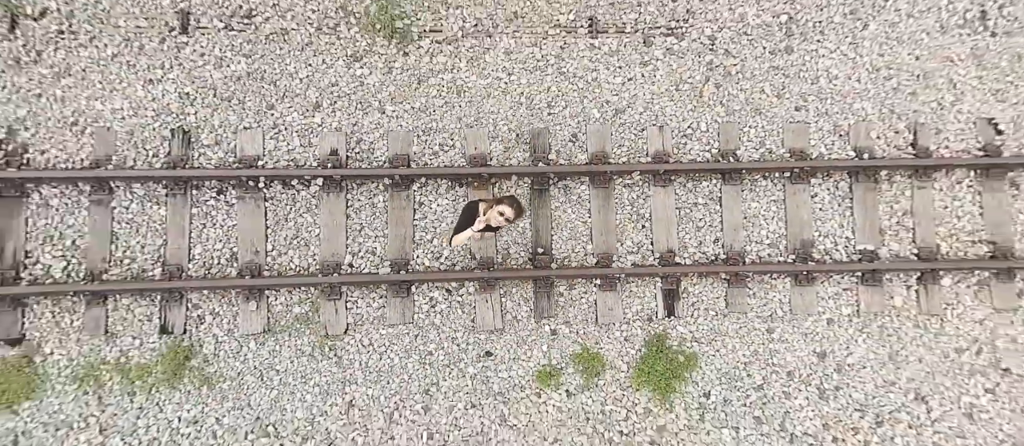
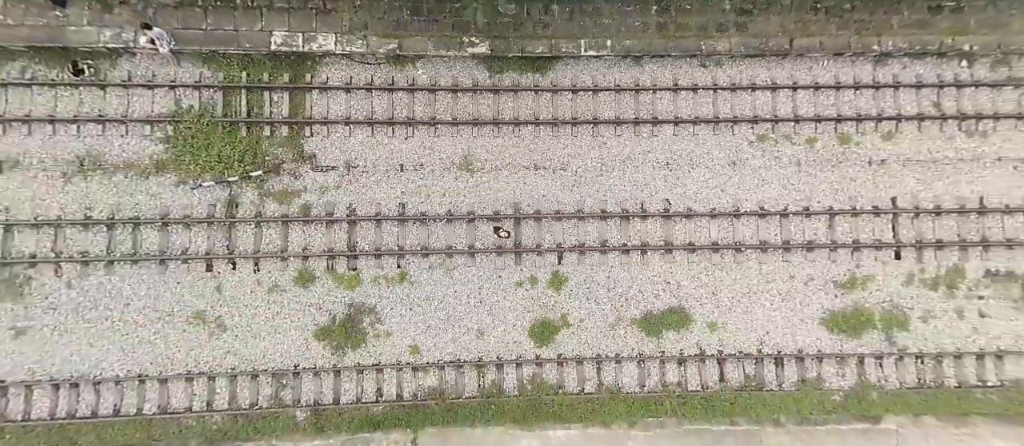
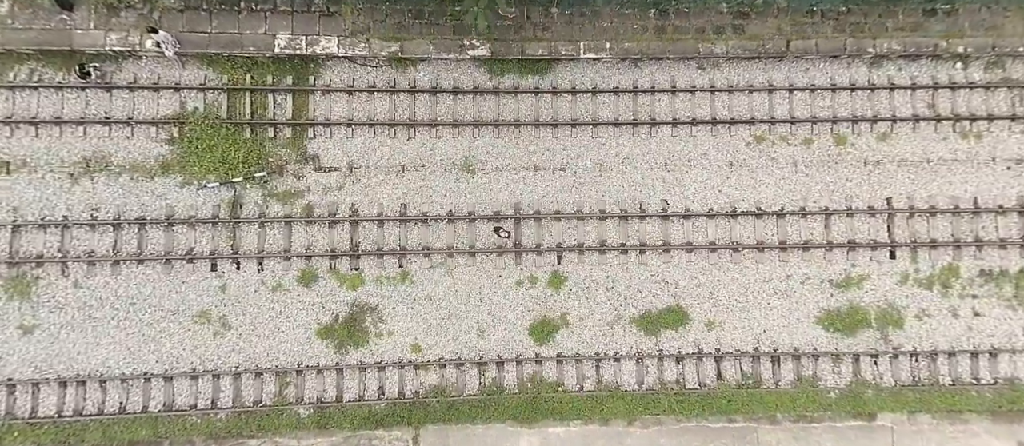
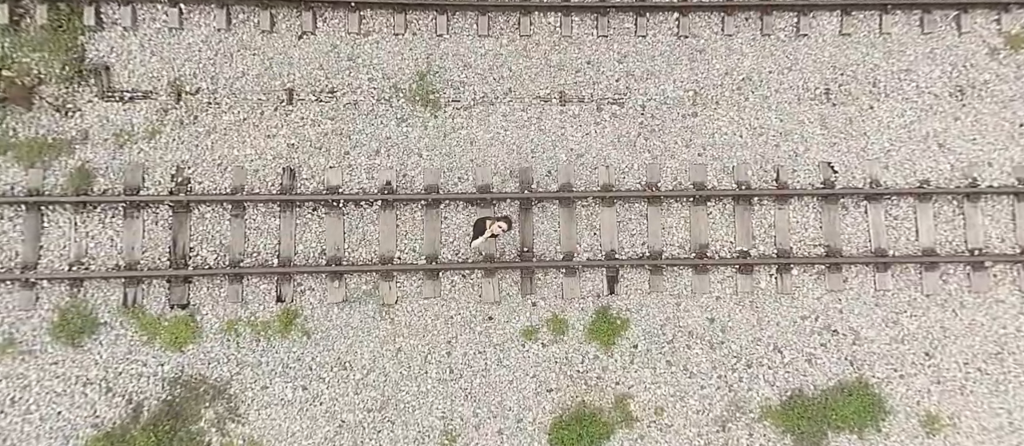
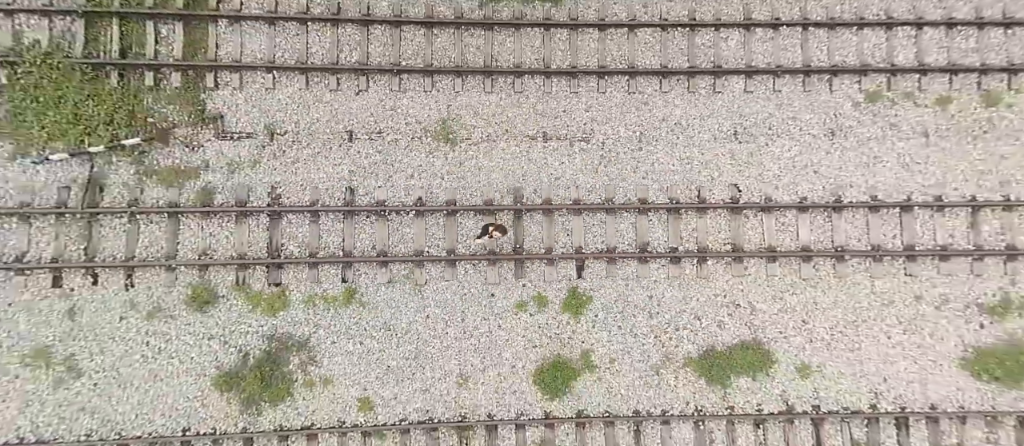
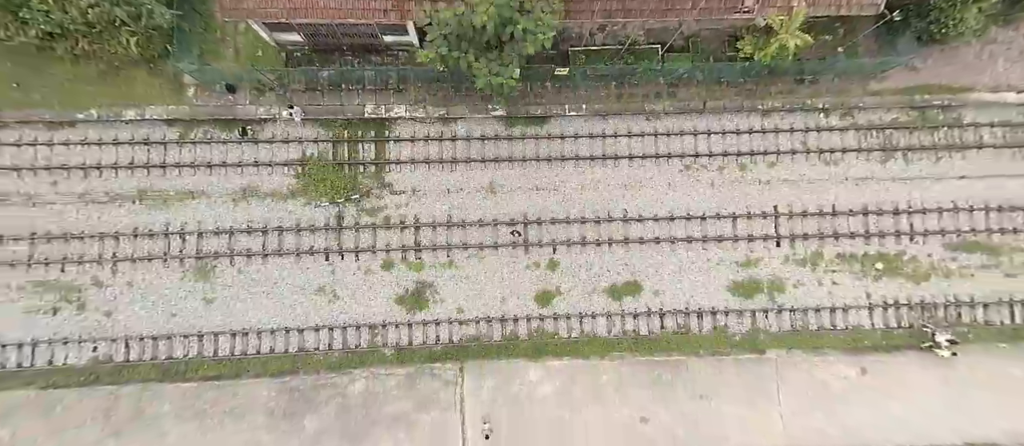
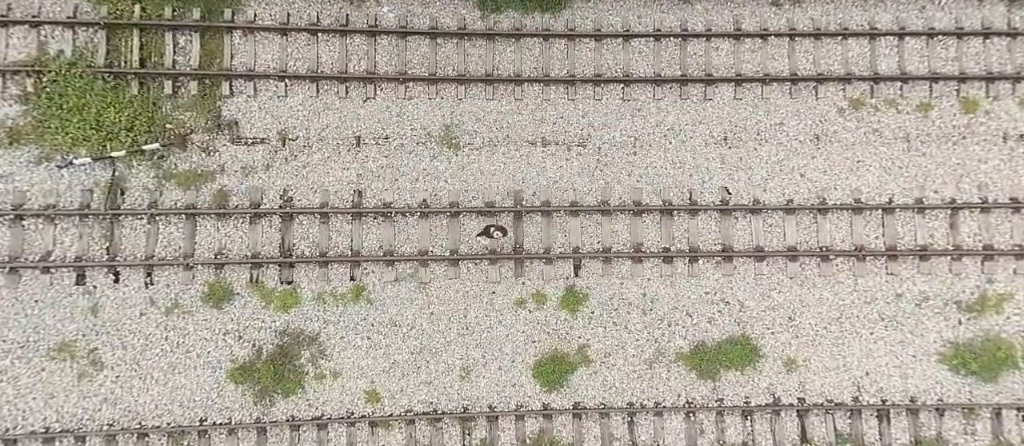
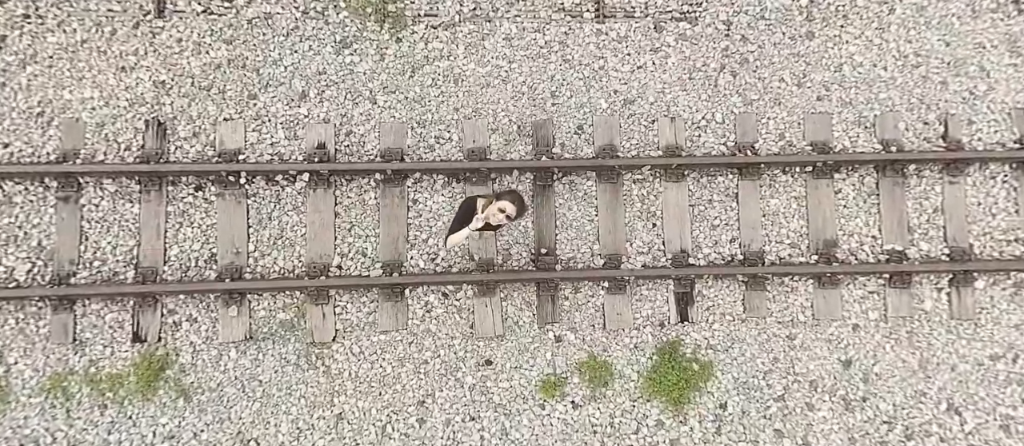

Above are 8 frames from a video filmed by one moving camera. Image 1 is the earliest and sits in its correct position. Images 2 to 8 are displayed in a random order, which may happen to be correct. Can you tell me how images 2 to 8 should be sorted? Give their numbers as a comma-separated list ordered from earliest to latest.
5, 2, 6, 3, 7, 4, 8
